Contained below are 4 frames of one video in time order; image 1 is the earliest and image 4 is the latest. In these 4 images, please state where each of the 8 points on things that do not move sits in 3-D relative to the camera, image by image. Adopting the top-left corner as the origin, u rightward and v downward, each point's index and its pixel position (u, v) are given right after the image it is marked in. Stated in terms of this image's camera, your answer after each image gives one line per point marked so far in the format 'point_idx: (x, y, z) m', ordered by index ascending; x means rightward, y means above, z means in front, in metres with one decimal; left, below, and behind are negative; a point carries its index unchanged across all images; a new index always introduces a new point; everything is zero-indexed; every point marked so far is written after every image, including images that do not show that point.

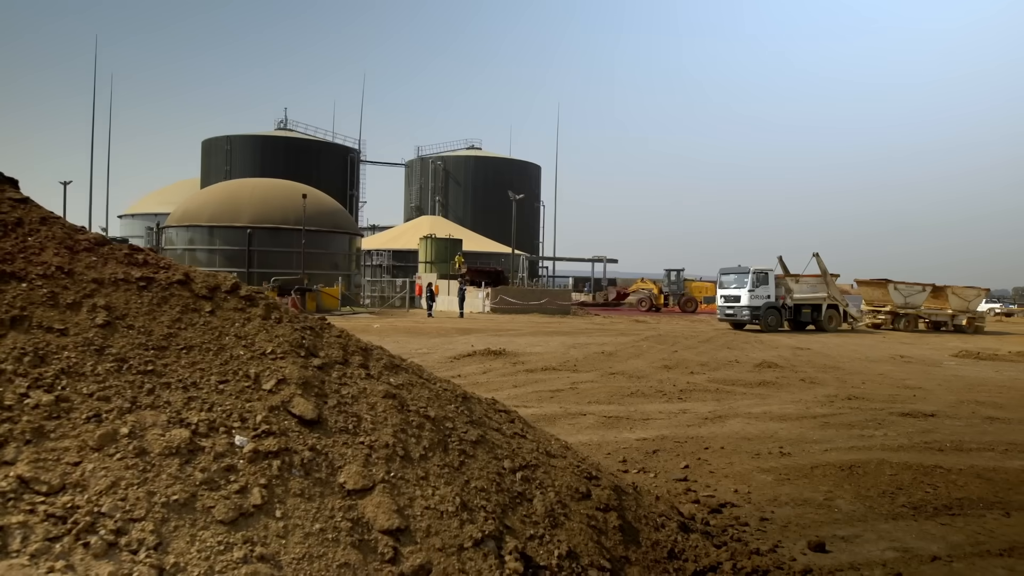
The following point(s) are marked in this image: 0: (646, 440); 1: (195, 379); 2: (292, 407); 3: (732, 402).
0: (+1.7, -1.9, +8.9) m
1: (-1.4, -0.4, +3.1) m
2: (-1.0, -0.5, +3.2) m
3: (+3.7, -1.9, +12.0) m
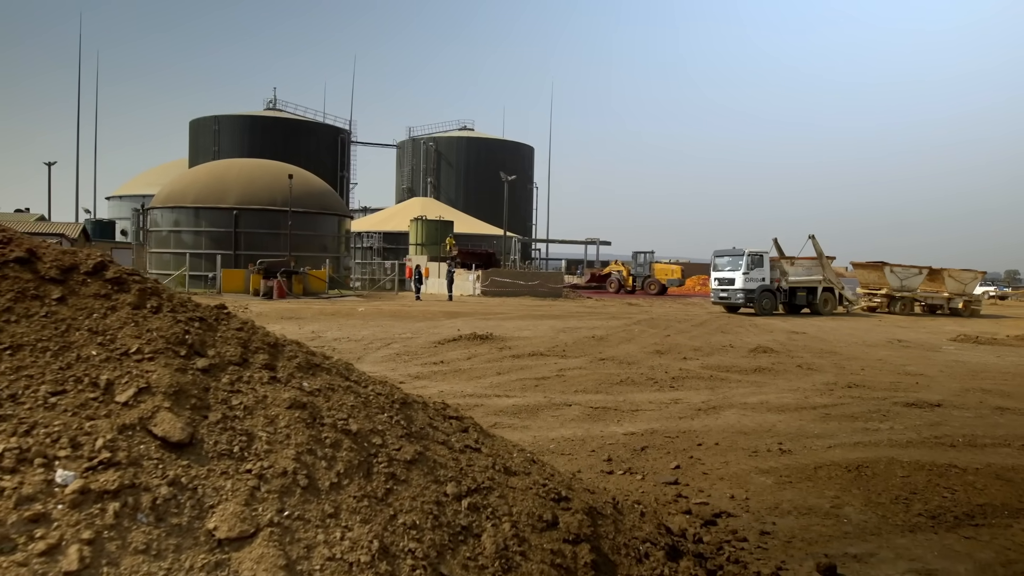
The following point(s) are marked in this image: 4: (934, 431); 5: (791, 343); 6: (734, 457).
0: (+1.4, -1.7, +8.2) m
1: (-1.6, -0.3, +2.3) m
2: (-1.2, -0.5, +2.4) m
3: (+3.4, -1.6, +11.3) m
4: (+5.2, -1.8, +8.8) m
5: (+6.5, -1.3, +16.6) m
6: (+2.3, -1.7, +7.3) m
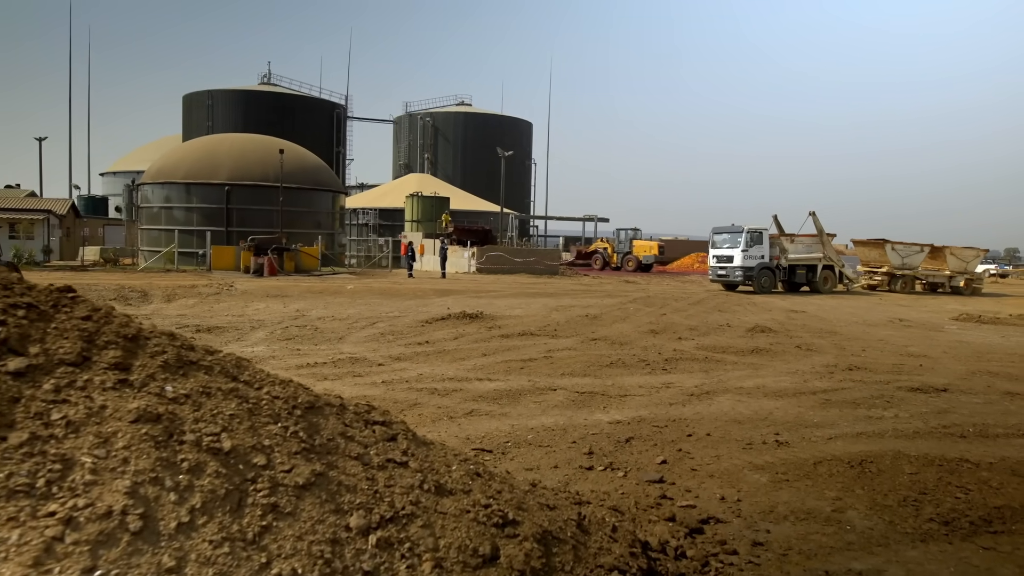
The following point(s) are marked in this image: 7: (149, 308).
0: (+1.1, -1.4, +7.6) m
1: (-1.9, -0.3, +1.7) m
2: (-1.5, -0.4, +1.8) m
3: (+3.1, -1.3, +10.6) m
4: (+4.9, -1.5, +8.2) m
5: (+6.2, -0.8, +16.0) m
6: (+2.0, -1.5, +6.7) m
7: (-8.7, -0.5, +17.3) m
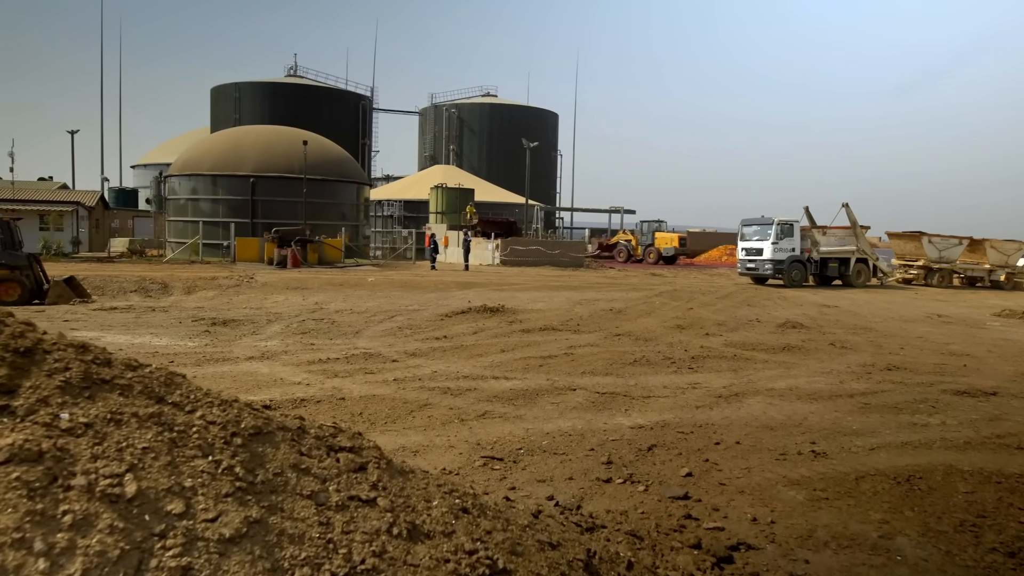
0: (+1.3, -1.4, +7.0) m
1: (-2.0, -0.3, +1.2) m
2: (-1.6, -0.4, +1.3) m
3: (+3.4, -1.2, +10.0) m
4: (+5.1, -1.5, +7.5) m
5: (+6.6, -0.7, +15.2) m
6: (+2.1, -1.5, +6.1) m
7: (-8.2, -0.3, +17.0) m
